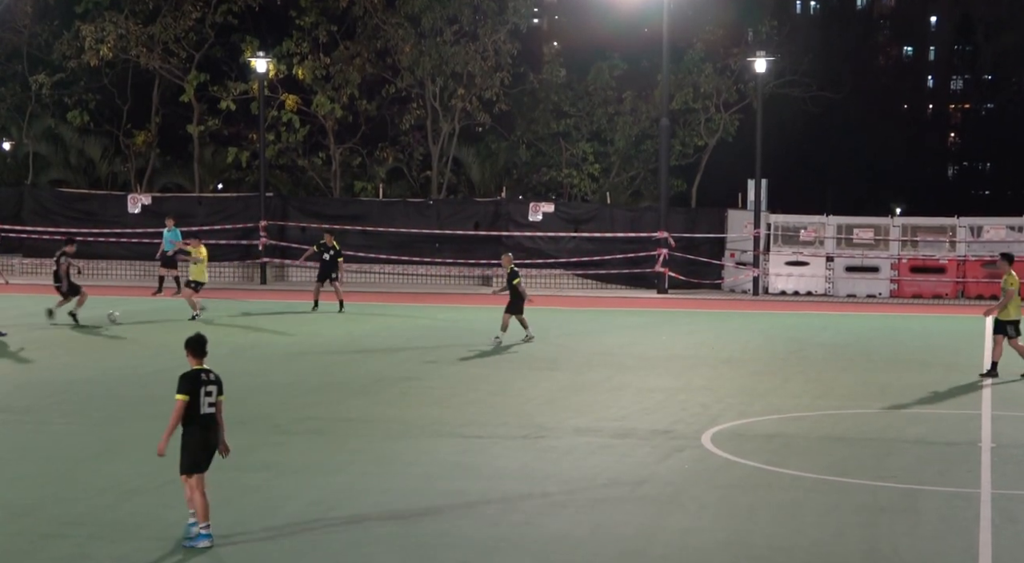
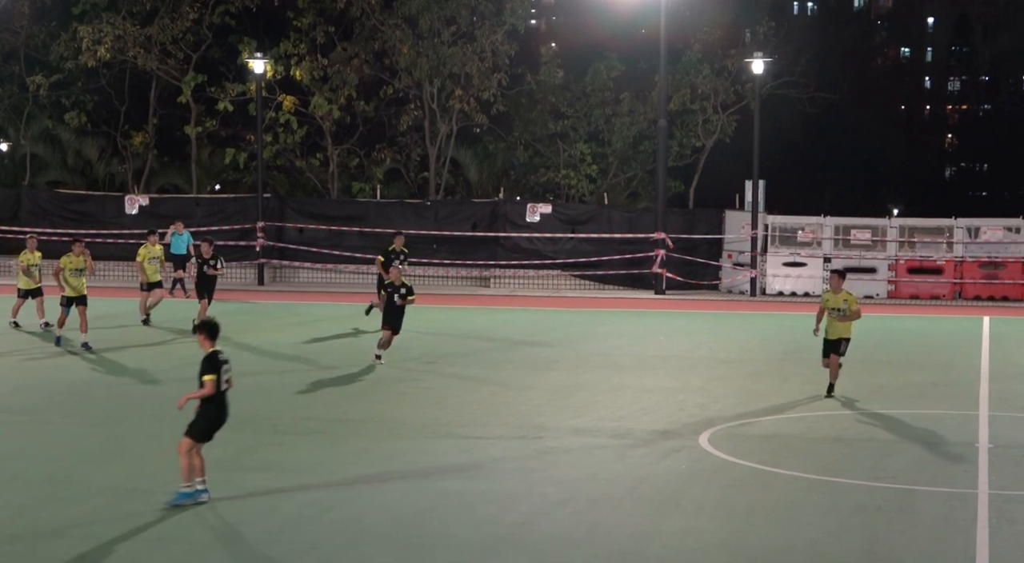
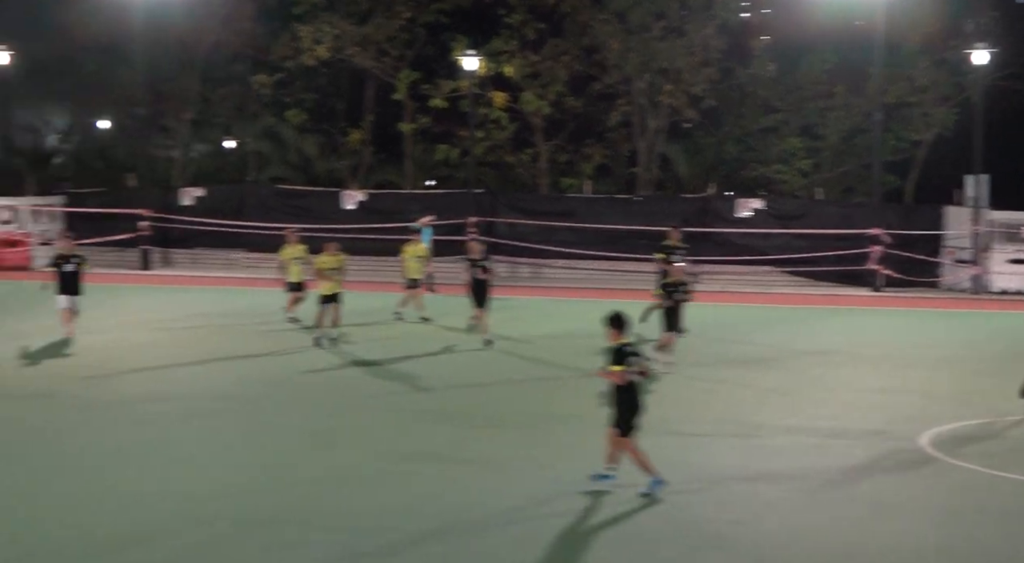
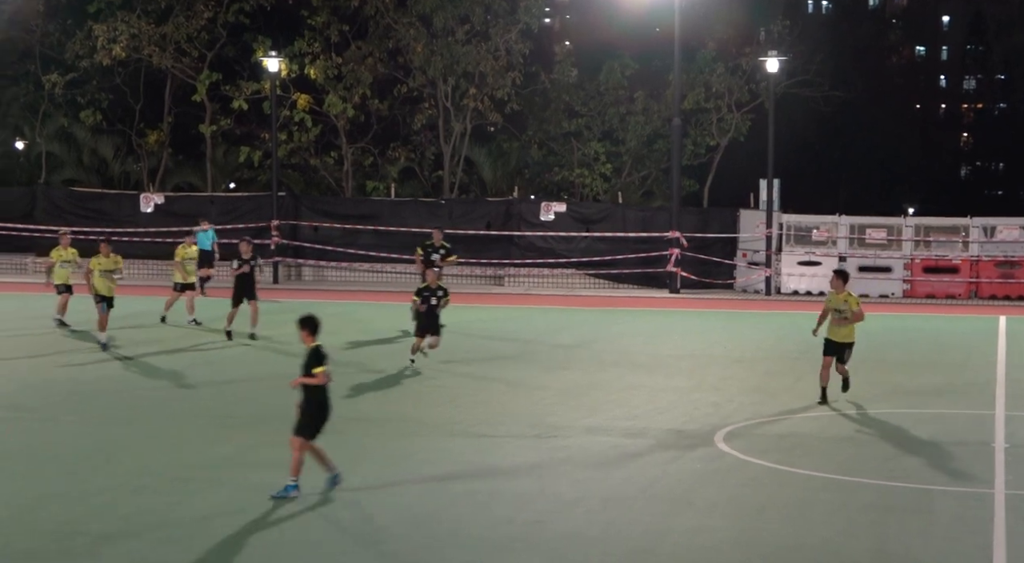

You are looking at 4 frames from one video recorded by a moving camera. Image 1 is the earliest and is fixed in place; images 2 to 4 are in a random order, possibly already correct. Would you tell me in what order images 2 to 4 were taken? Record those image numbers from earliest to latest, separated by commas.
2, 4, 3
